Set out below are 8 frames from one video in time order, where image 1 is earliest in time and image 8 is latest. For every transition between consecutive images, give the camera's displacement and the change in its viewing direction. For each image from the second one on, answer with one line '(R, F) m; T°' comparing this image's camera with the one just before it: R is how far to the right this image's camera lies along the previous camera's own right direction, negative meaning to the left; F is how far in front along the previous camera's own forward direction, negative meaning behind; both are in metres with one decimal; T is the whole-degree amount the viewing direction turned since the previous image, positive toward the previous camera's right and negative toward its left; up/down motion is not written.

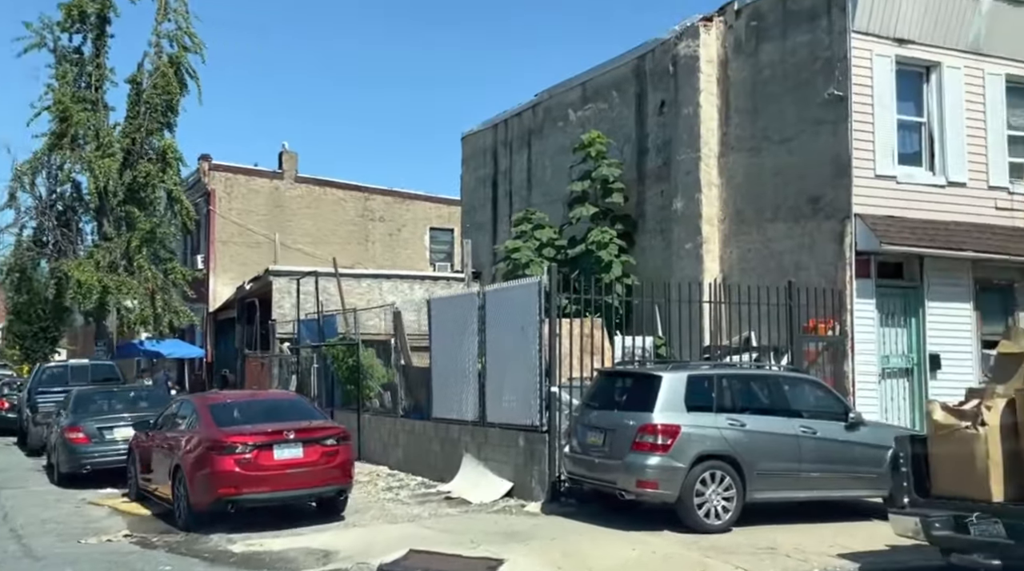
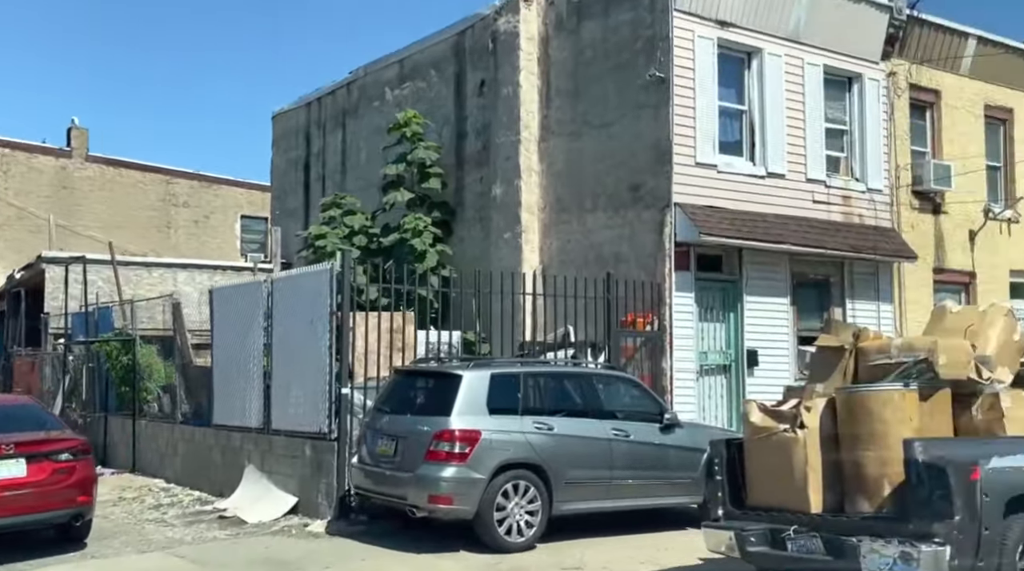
(+0.3, +0.8) m; +8°
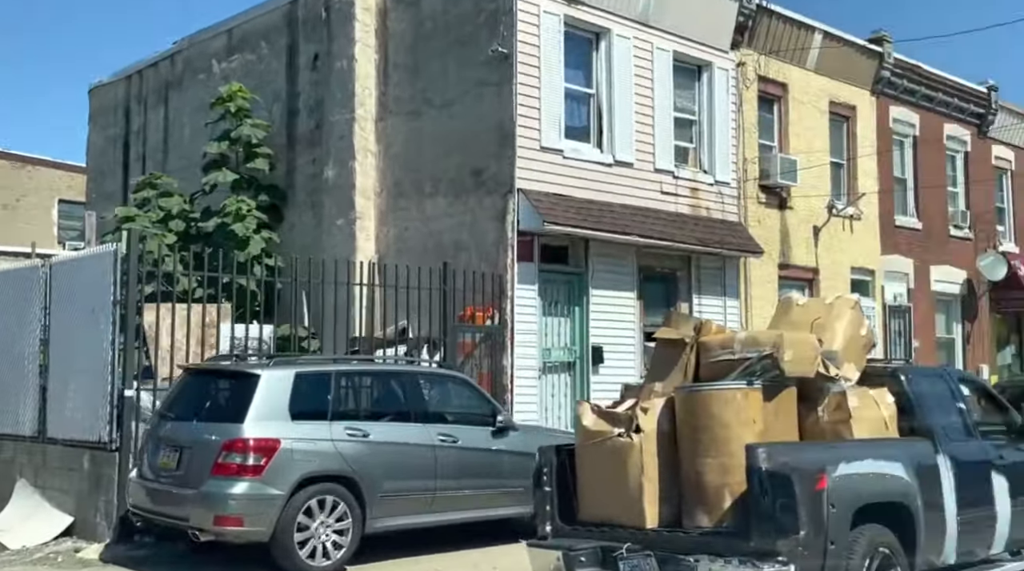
(+0.3, +0.8) m; +7°
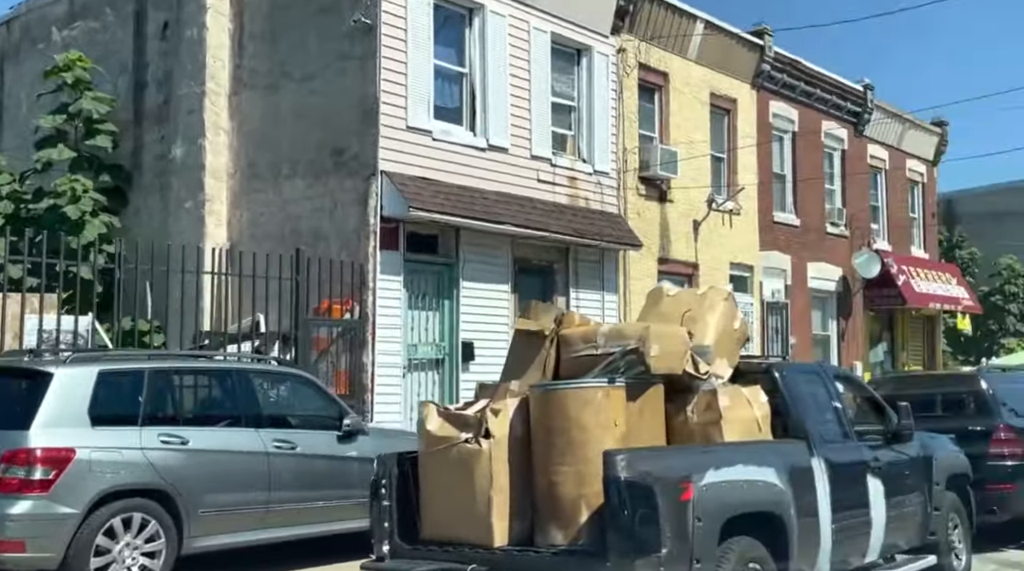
(+0.3, +0.7) m; +6°
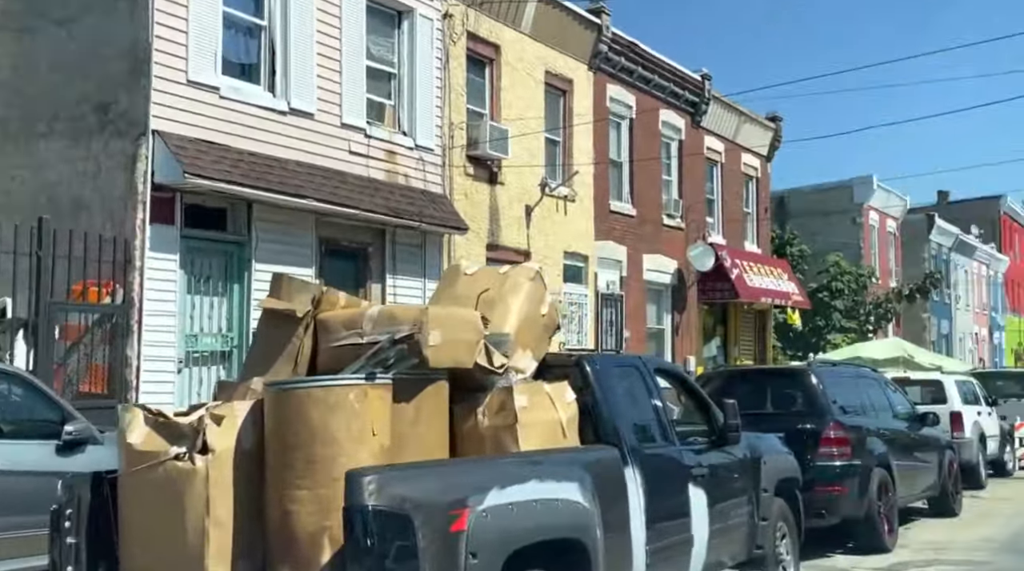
(+0.4, +1.2) m; +8°
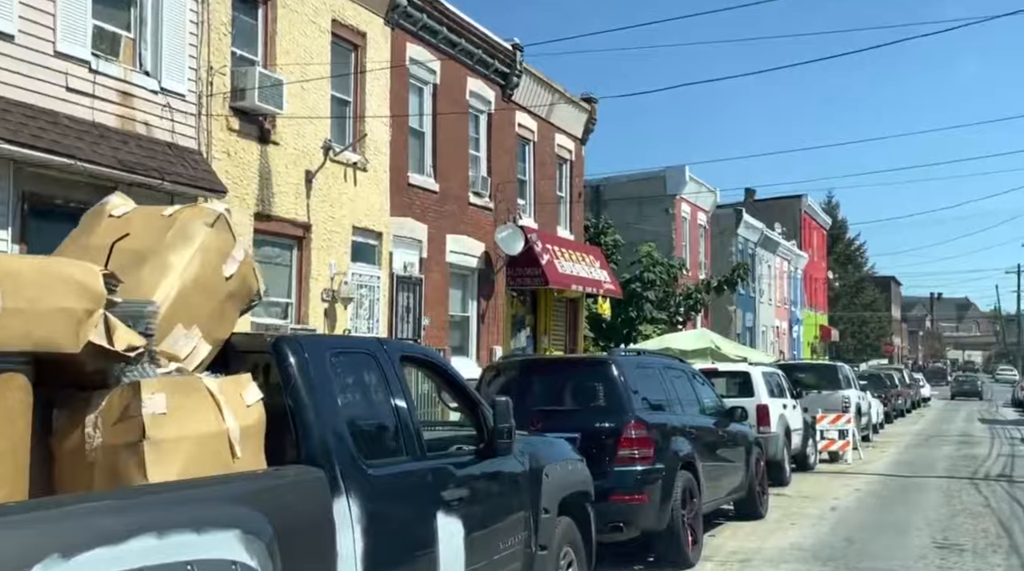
(+0.6, +1.8) m; +9°
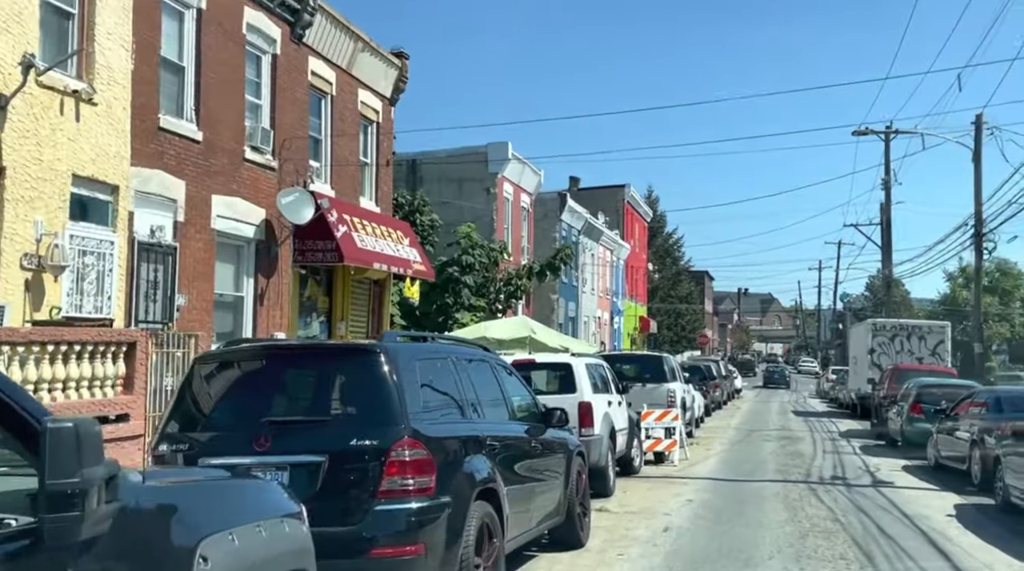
(+0.6, +3.1) m; +9°
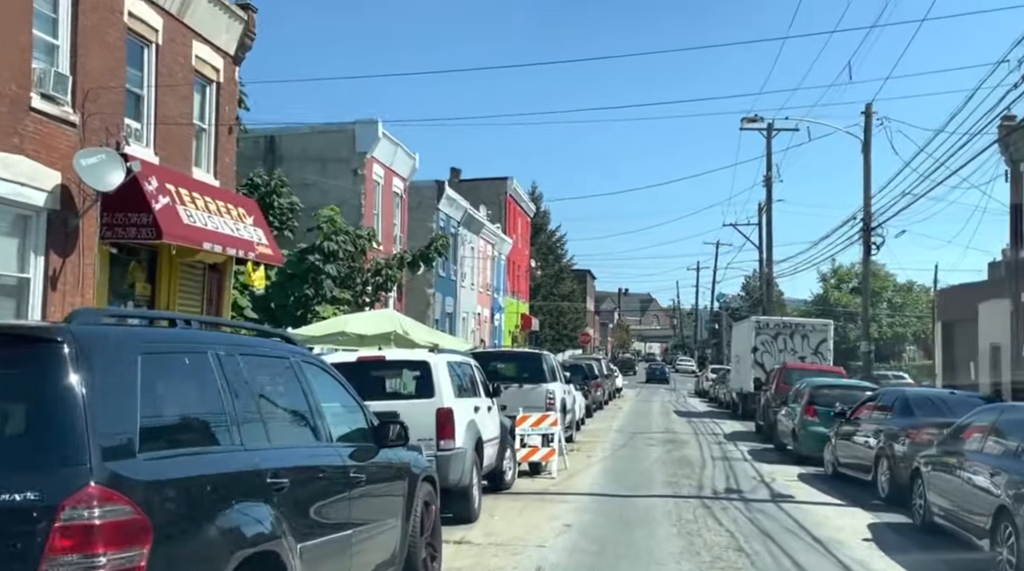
(+0.4, +2.8) m; +6°
